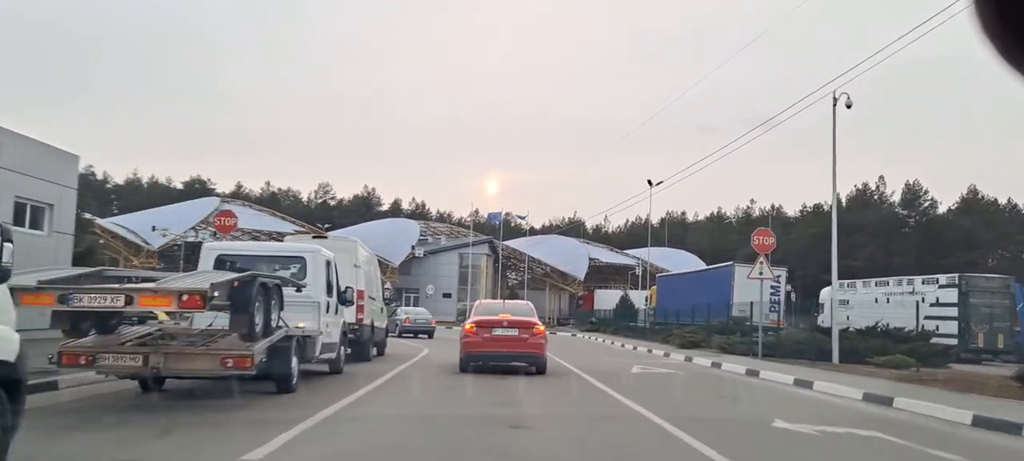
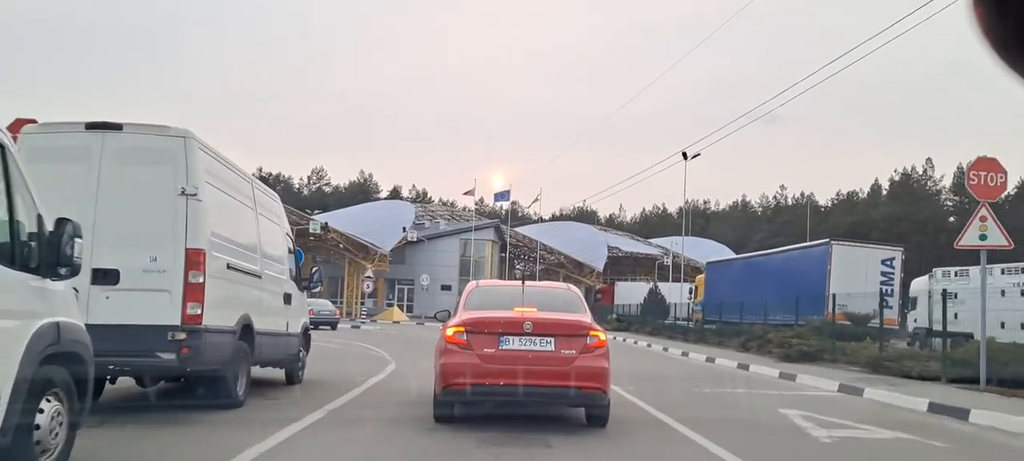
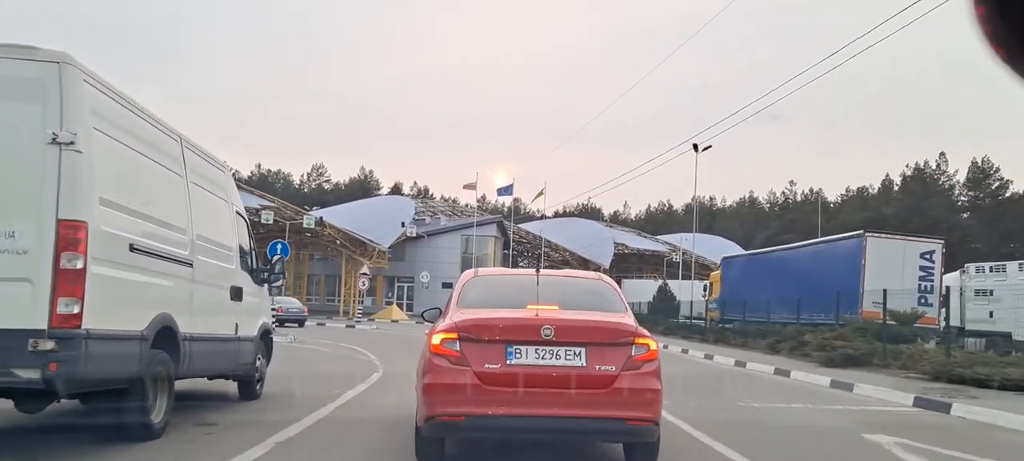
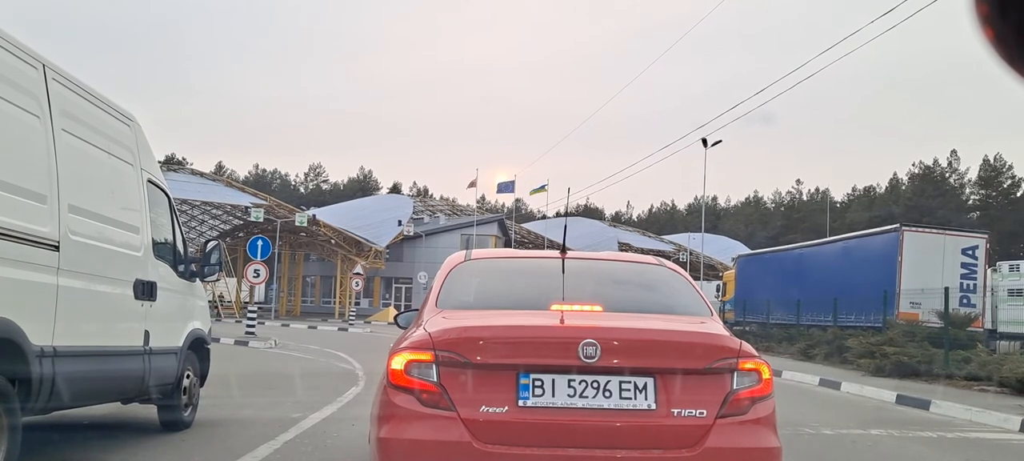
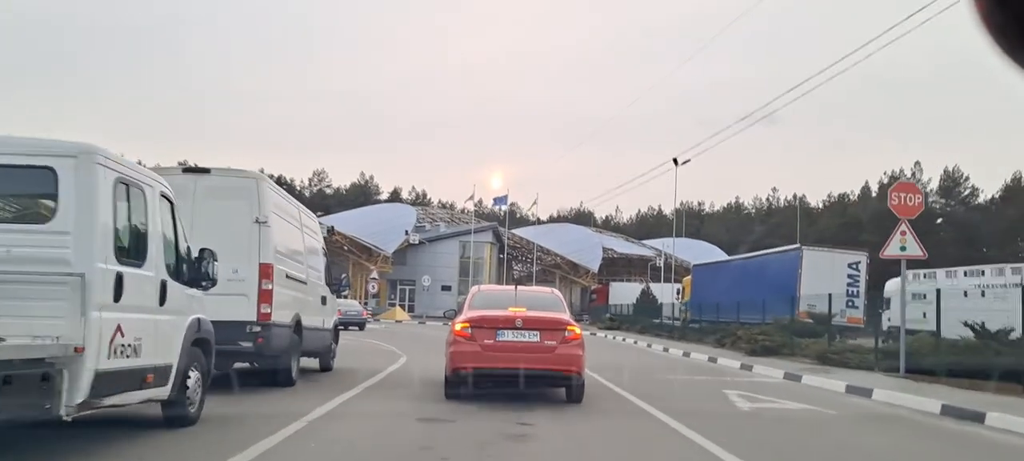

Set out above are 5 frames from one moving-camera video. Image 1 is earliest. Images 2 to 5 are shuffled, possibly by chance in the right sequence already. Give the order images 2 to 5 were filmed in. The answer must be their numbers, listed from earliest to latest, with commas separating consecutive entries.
5, 2, 3, 4
